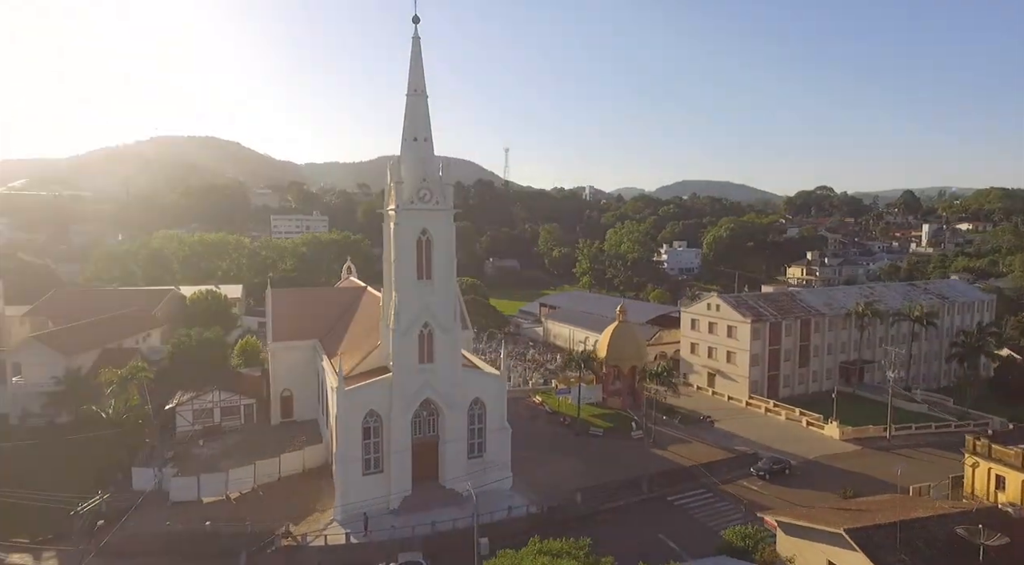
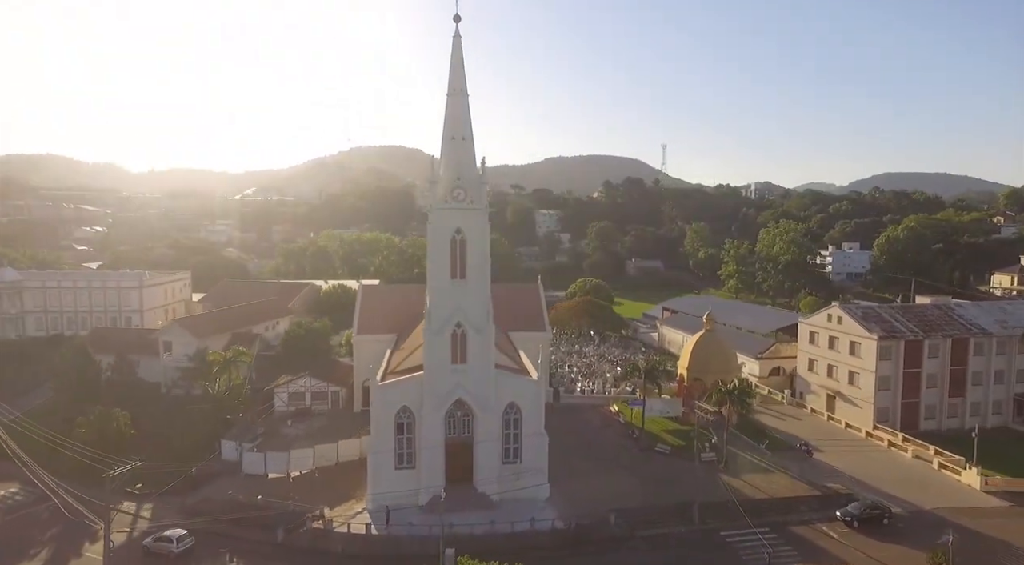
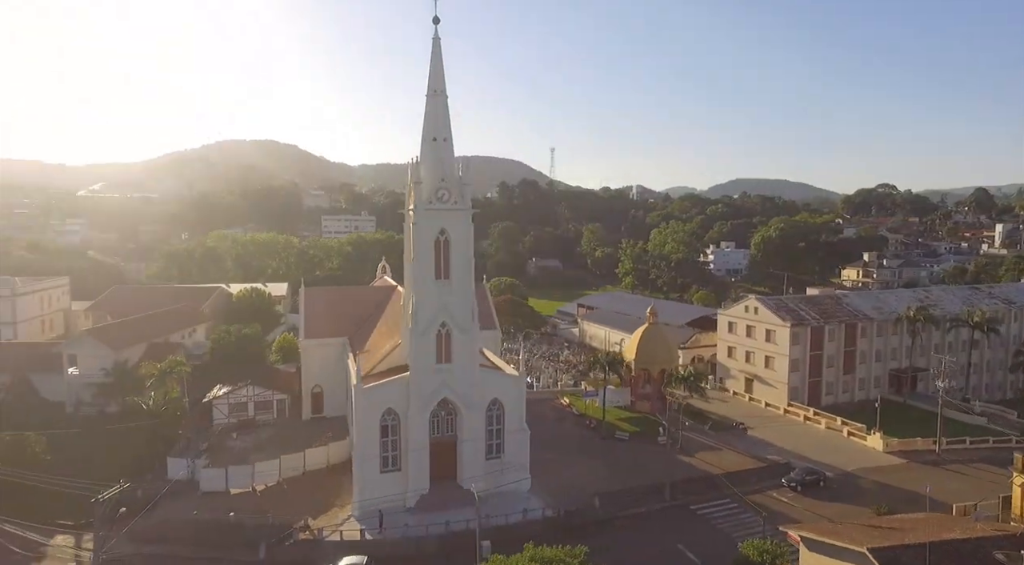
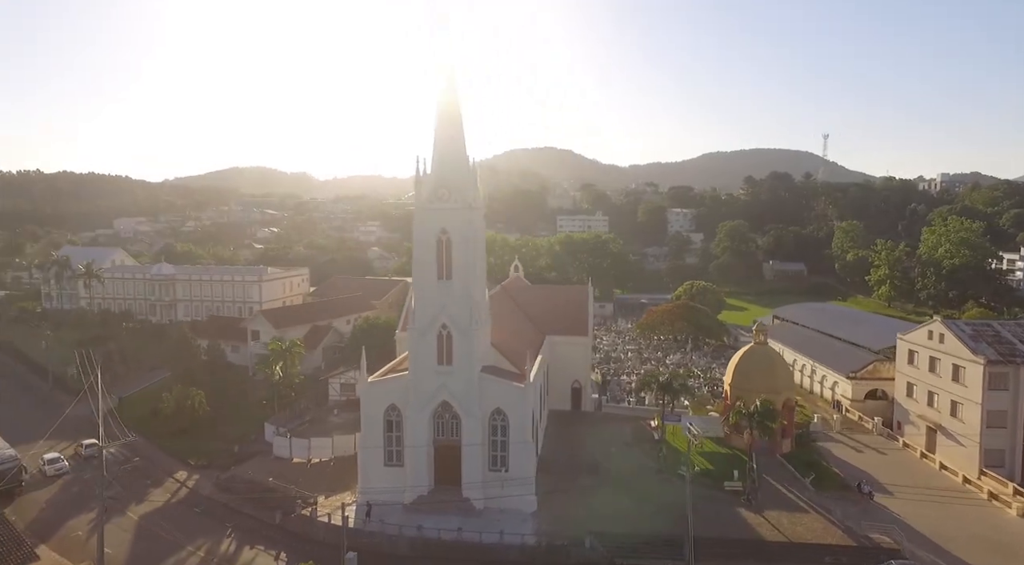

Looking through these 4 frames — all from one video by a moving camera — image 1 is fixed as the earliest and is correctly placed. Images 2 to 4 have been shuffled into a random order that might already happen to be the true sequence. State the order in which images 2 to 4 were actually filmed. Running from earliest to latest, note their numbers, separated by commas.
3, 2, 4
